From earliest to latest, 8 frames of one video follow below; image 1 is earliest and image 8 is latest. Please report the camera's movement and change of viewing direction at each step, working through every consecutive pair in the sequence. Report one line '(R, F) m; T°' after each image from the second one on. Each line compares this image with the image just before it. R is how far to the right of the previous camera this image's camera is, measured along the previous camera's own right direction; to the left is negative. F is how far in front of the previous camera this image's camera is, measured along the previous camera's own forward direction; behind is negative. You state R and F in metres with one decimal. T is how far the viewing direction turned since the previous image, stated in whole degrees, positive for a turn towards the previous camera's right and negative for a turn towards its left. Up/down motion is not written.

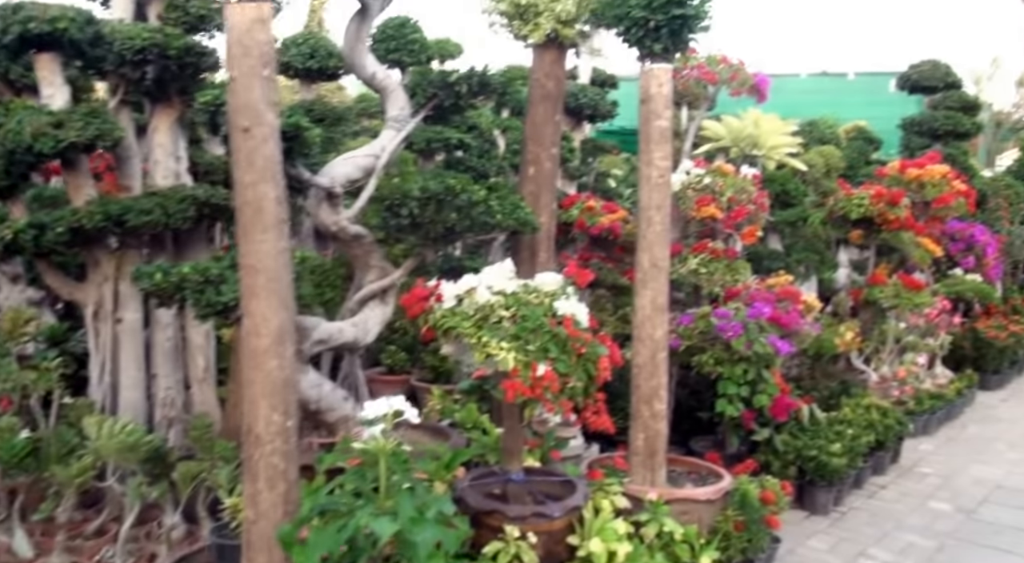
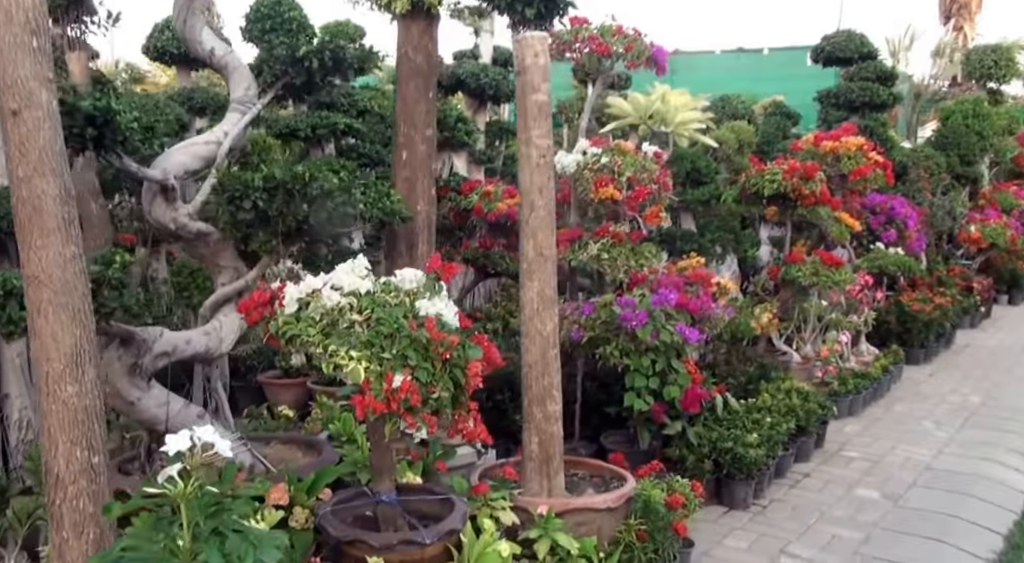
(+0.2, +0.4) m; +3°
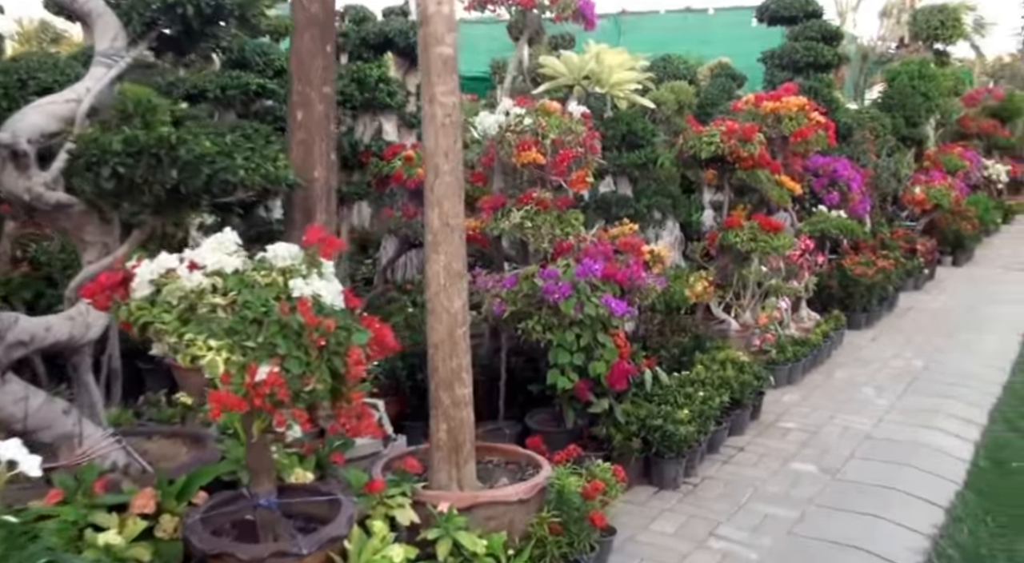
(+0.2, +0.3) m; +2°
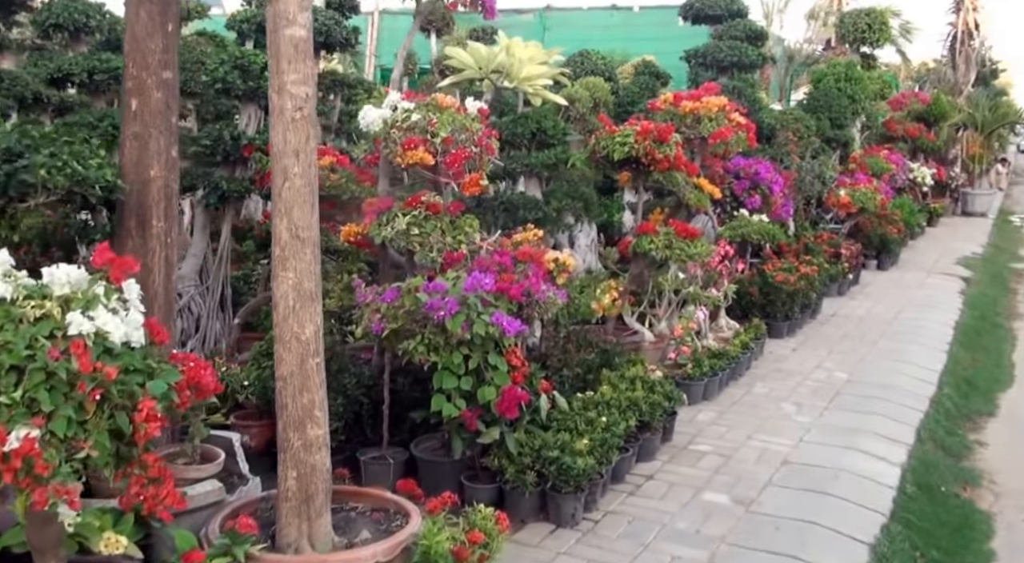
(+0.2, +0.5) m; +4°
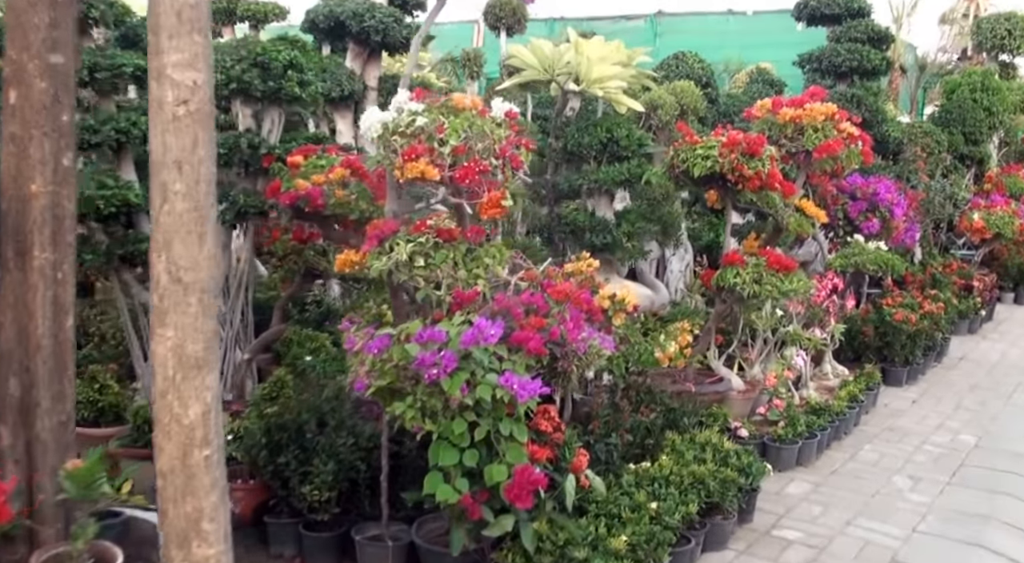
(+0.3, +0.9) m; -6°
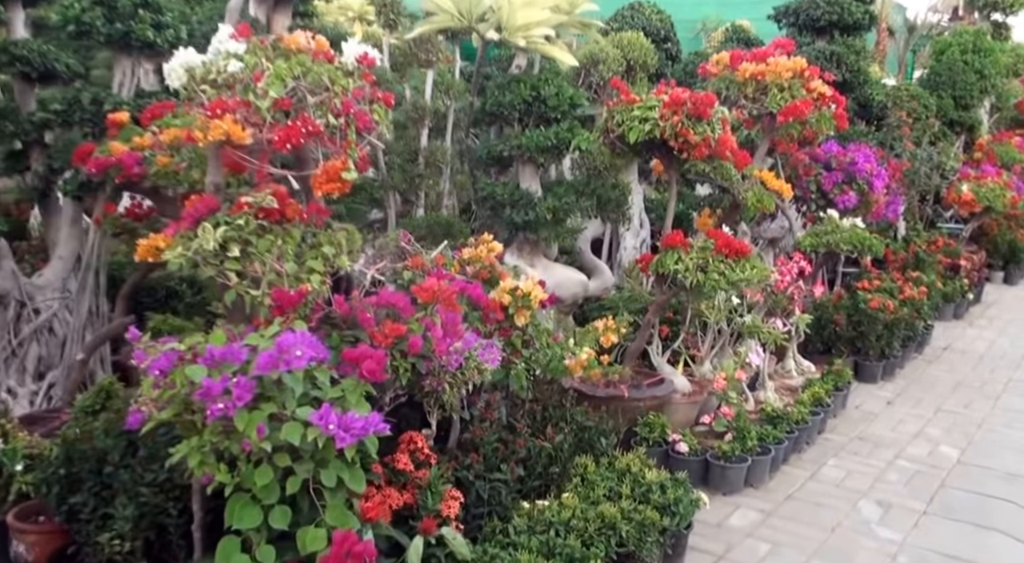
(+0.4, +0.8) m; +1°
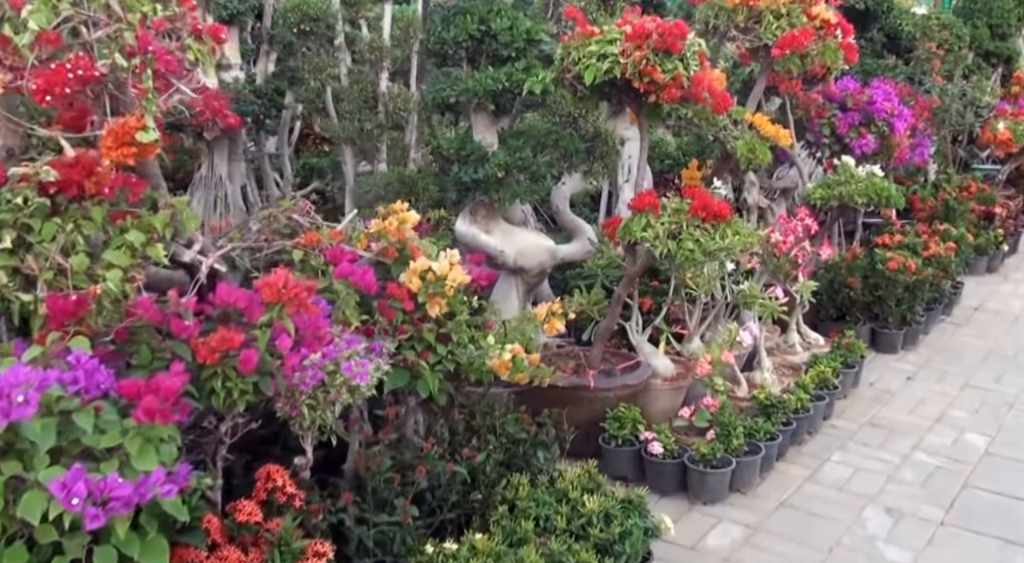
(+0.3, +0.7) m; -2°
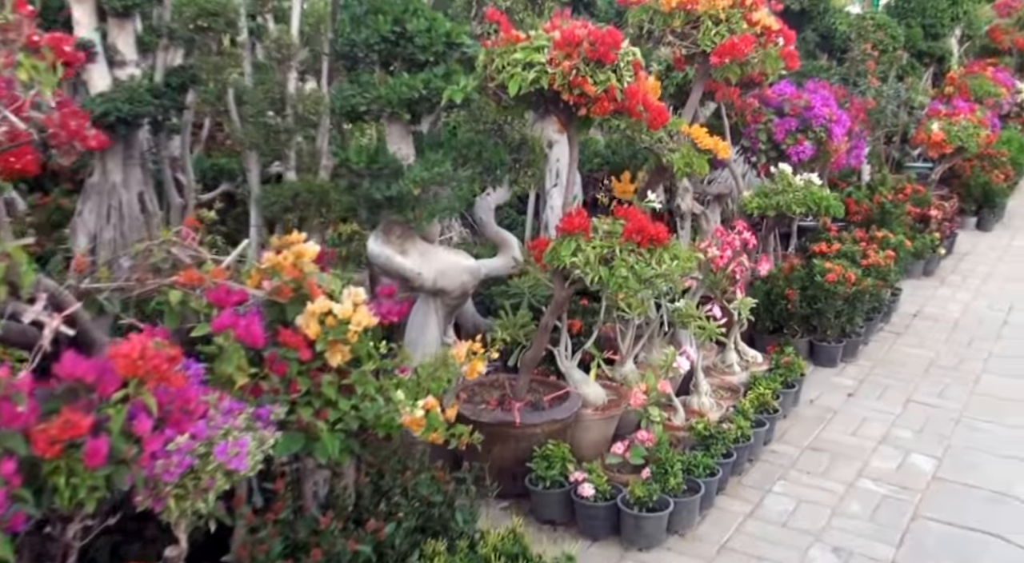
(0.0, +0.3) m; +4°
